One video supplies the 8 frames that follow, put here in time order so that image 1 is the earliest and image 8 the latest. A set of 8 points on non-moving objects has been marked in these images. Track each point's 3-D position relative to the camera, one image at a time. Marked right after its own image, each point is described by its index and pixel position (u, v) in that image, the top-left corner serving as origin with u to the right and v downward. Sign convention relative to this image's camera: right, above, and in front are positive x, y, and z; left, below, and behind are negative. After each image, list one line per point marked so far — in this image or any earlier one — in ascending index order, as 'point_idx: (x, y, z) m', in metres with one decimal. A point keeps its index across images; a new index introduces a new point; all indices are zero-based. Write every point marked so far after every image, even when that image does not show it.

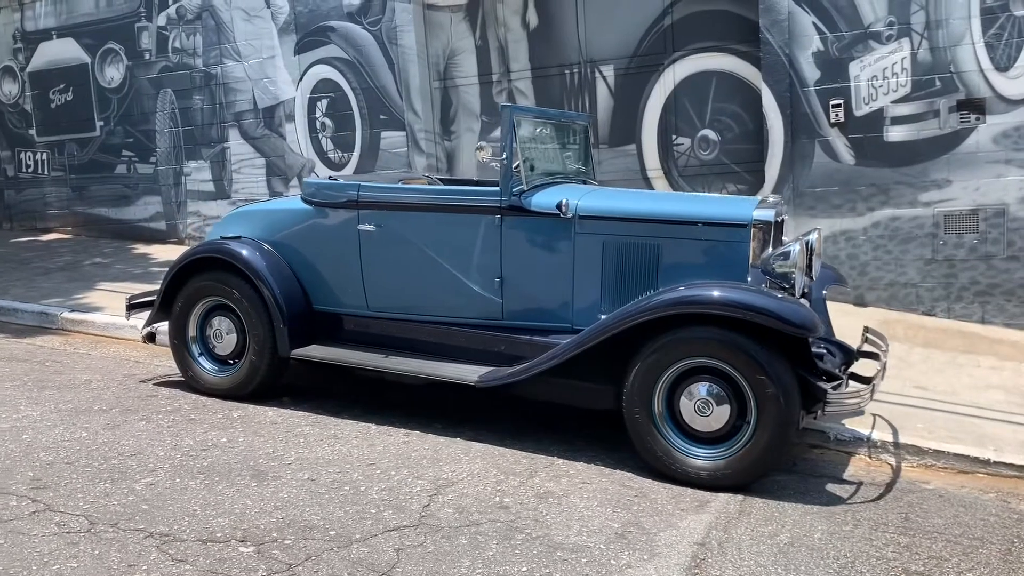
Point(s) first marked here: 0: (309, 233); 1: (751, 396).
0: (-1.3, +0.4, +5.9) m
1: (+1.2, -0.5, +4.5) m
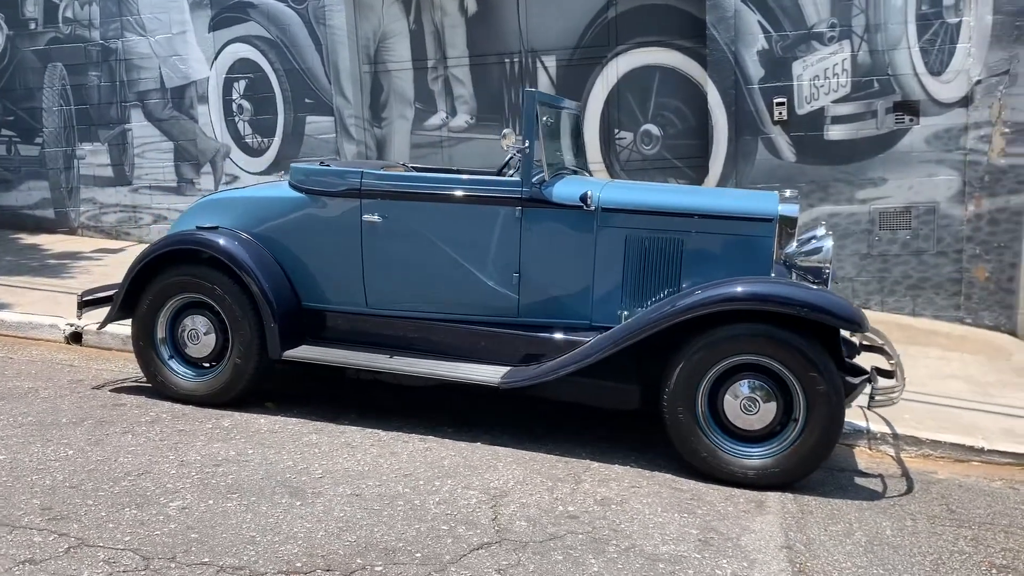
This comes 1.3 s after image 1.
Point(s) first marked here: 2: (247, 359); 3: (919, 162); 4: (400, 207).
0: (-1.2, +0.4, +5.4) m
1: (+1.4, -0.5, +4.5) m
2: (-1.5, -0.4, +5.3) m
3: (+4.0, +1.2, +8.9) m
4: (-0.6, +0.5, +5.2) m
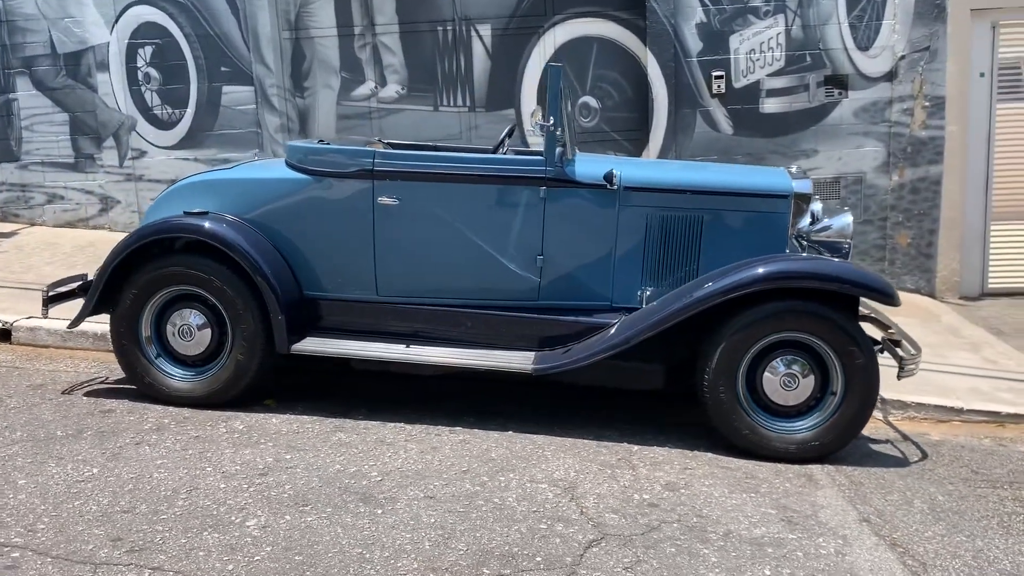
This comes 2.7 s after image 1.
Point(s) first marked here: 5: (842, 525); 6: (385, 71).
0: (-1.2, +0.5, +5.1) m
1: (+1.7, -0.4, +4.6) m
2: (-1.4, -0.4, +4.9) m
3: (+3.4, +1.6, +9.2) m
4: (-0.5, +0.5, +5.0) m
5: (+1.4, -1.0, +3.8) m
6: (-1.4, +2.4, +9.8) m
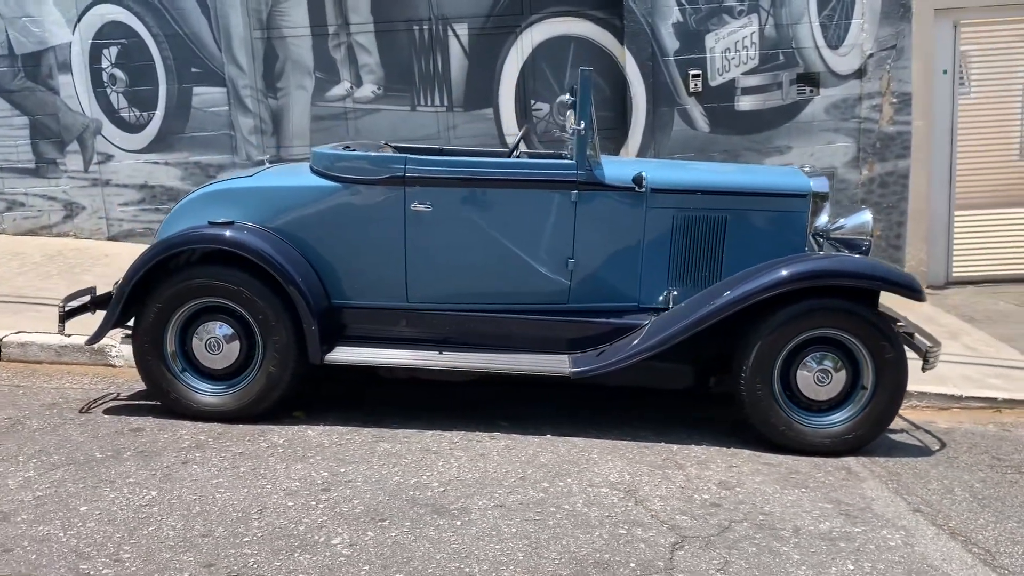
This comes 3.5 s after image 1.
0: (-1.0, +0.4, +5.0) m
1: (+1.9, -0.4, +4.7) m
2: (-1.2, -0.4, +4.8) m
3: (+3.2, +1.7, +9.5) m
4: (-0.3, +0.5, +4.9) m
5: (+1.7, -1.0, +3.9) m
6: (-1.6, +2.3, +9.6) m
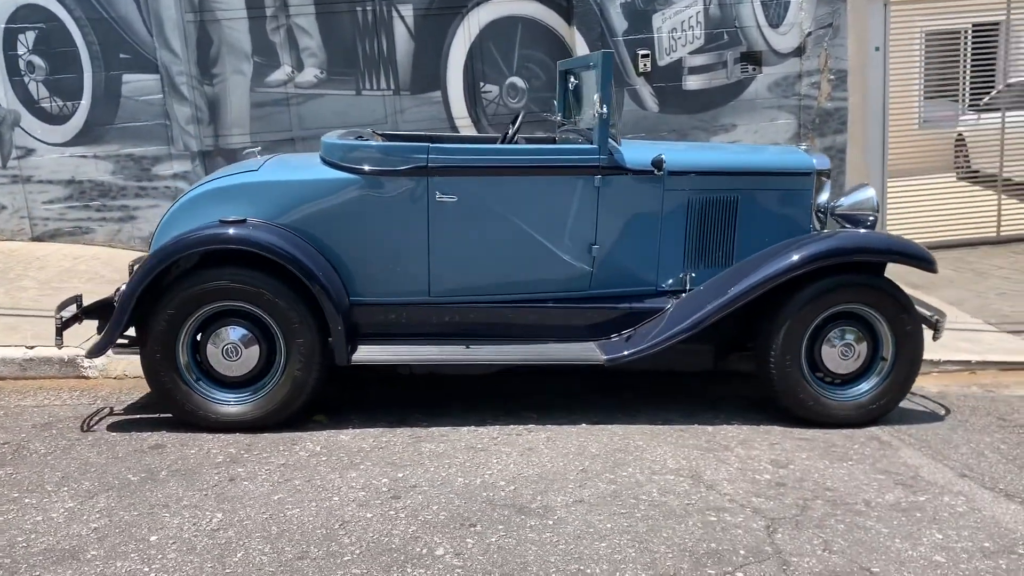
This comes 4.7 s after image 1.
0: (-0.9, +0.4, +4.7) m
1: (+2.0, -0.2, +4.9) m
2: (-1.0, -0.4, +4.5) m
3: (+2.7, +1.9, +9.7) m
4: (-0.2, +0.6, +4.8) m
5: (+2.0, -0.9, +4.1) m
6: (-2.2, +2.4, +9.3) m
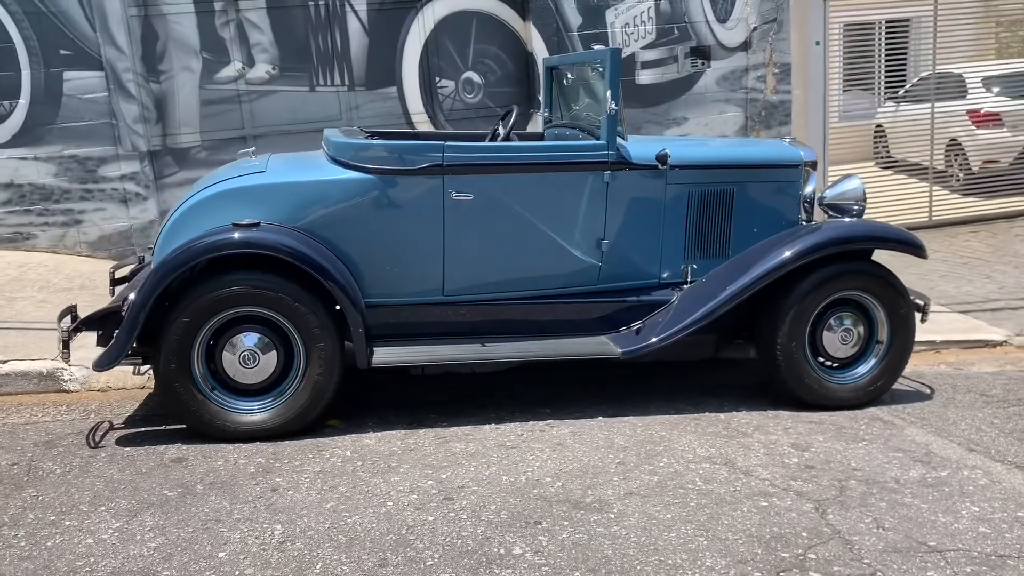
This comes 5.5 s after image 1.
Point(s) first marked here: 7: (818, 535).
0: (-0.8, +0.4, +4.7) m
1: (+2.1, -0.2, +5.1) m
2: (-0.9, -0.4, +4.4) m
3: (+2.2, +2.1, +10.0) m
4: (-0.1, +0.6, +4.8) m
5: (+2.1, -0.8, +4.3) m
6: (-2.6, +2.4, +9.0) m
7: (+1.1, -0.9, +3.3) m
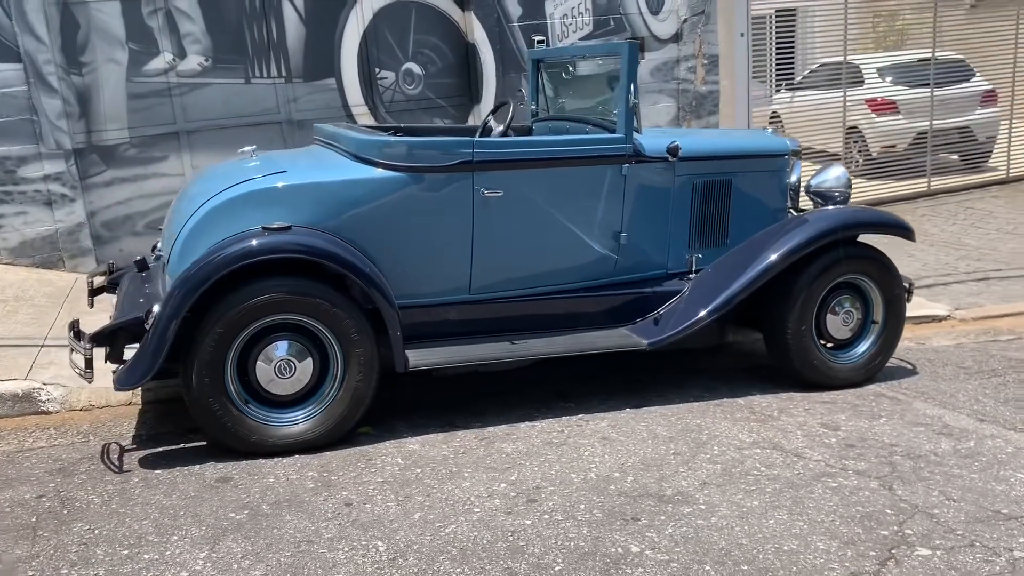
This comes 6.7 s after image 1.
0: (-0.6, +0.4, +4.5) m
1: (+2.2, -0.1, +5.4) m
2: (-0.7, -0.4, +4.3) m
3: (+1.5, +2.2, +10.2) m
4: (0.0, +0.6, +4.7) m
5: (+2.4, -0.7, +4.6) m
6: (-3.1, +2.3, +8.5) m
7: (+1.5, -0.9, +3.5) m
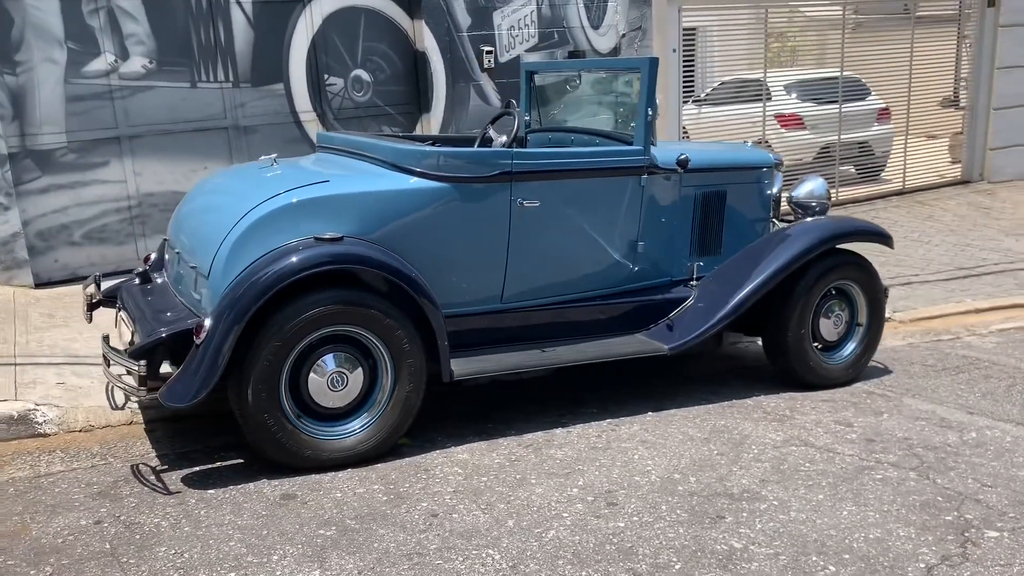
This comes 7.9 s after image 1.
0: (-0.4, +0.4, +4.5) m
1: (+2.2, -0.1, +5.7) m
2: (-0.4, -0.5, +4.3) m
3: (+0.9, +2.1, +10.4) m
4: (+0.1, +0.5, +4.8) m
5: (+2.5, -0.7, +5.0) m
6: (-3.5, +2.2, +8.1) m
7: (+1.8, -0.9, +3.8) m
